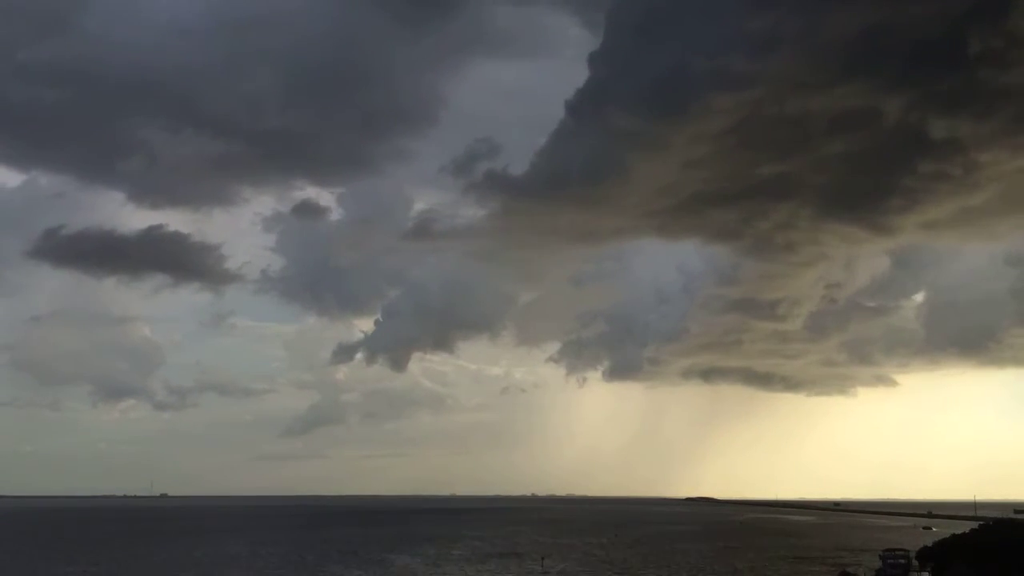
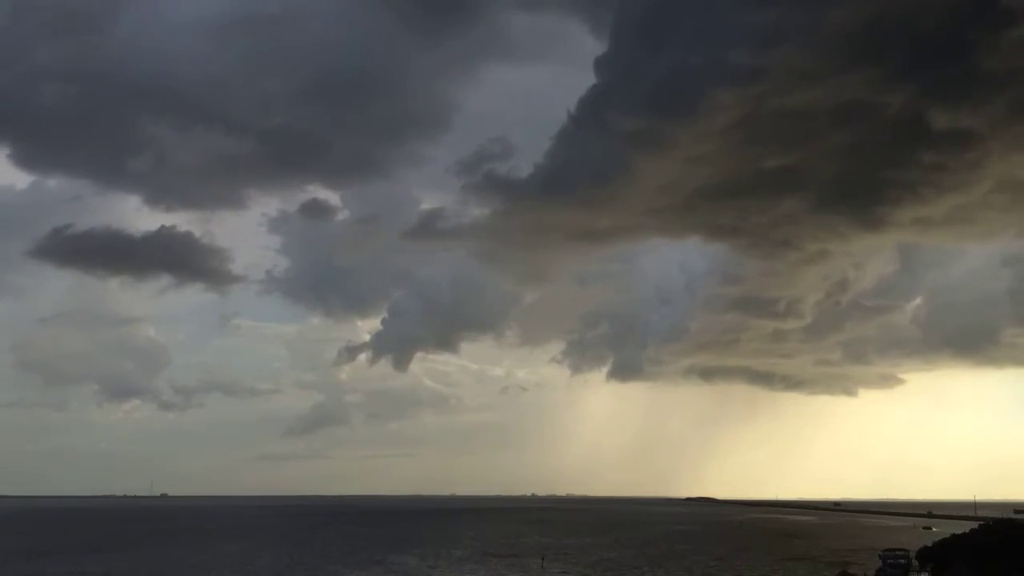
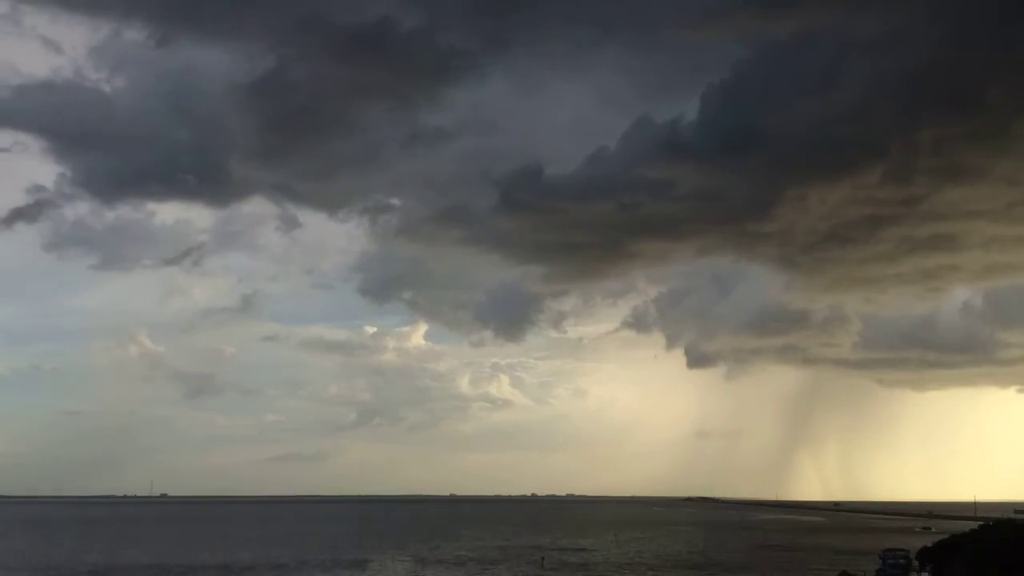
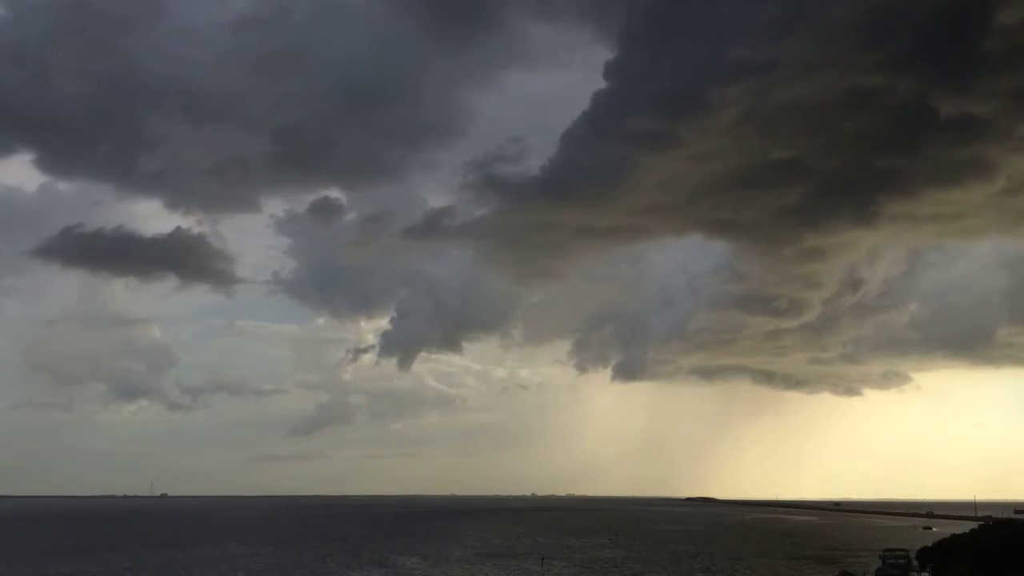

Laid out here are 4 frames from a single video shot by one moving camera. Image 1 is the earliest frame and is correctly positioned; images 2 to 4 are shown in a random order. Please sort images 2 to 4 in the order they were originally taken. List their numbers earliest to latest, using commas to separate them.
2, 4, 3
